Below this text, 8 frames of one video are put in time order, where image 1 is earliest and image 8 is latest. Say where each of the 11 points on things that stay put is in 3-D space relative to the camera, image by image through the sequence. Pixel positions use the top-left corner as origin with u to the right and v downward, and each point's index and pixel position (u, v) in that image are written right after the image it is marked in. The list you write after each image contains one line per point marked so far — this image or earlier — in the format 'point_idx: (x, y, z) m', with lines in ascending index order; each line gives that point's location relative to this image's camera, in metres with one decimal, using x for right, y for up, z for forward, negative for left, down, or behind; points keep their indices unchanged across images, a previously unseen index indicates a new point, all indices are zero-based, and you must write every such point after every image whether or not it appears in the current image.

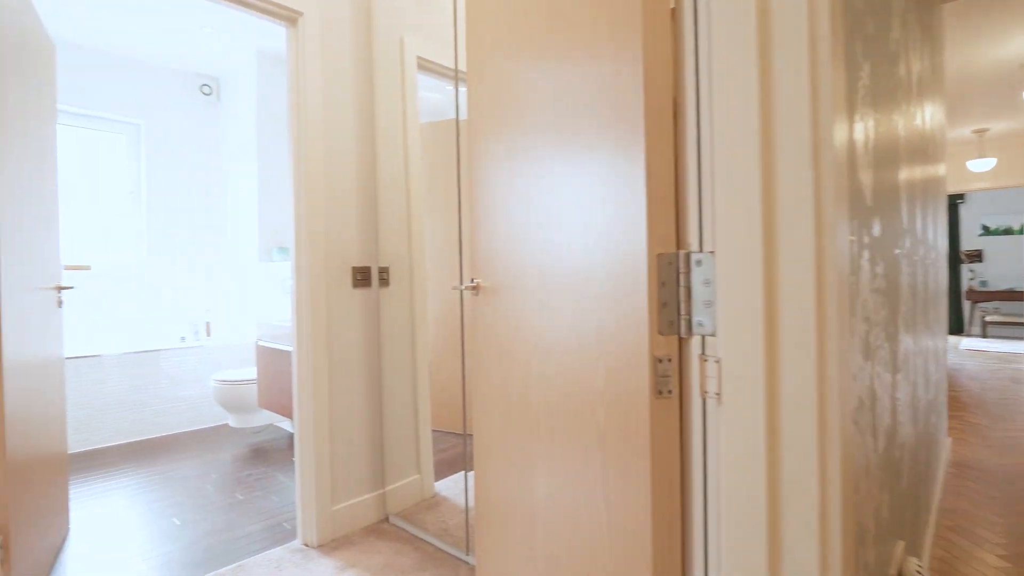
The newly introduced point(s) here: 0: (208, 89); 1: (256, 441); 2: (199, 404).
0: (-2.4, +1.6, +4.0) m
1: (-1.5, -0.9, +3.0) m
2: (-2.1, -0.8, +3.3) m
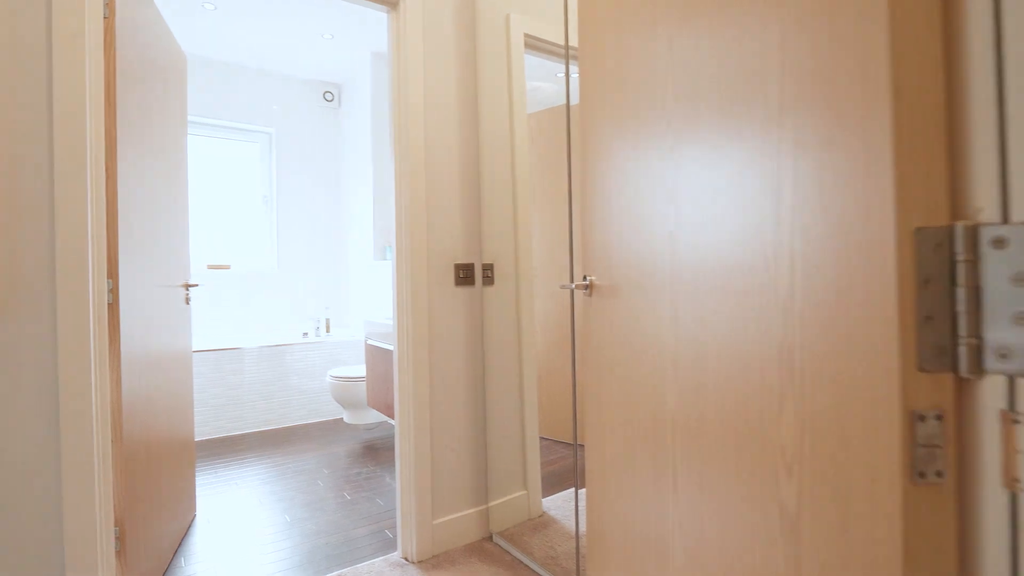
0: (-1.5, +1.6, +4.2) m
1: (-0.9, -0.9, +3.0) m
2: (-1.3, -0.8, +3.4) m
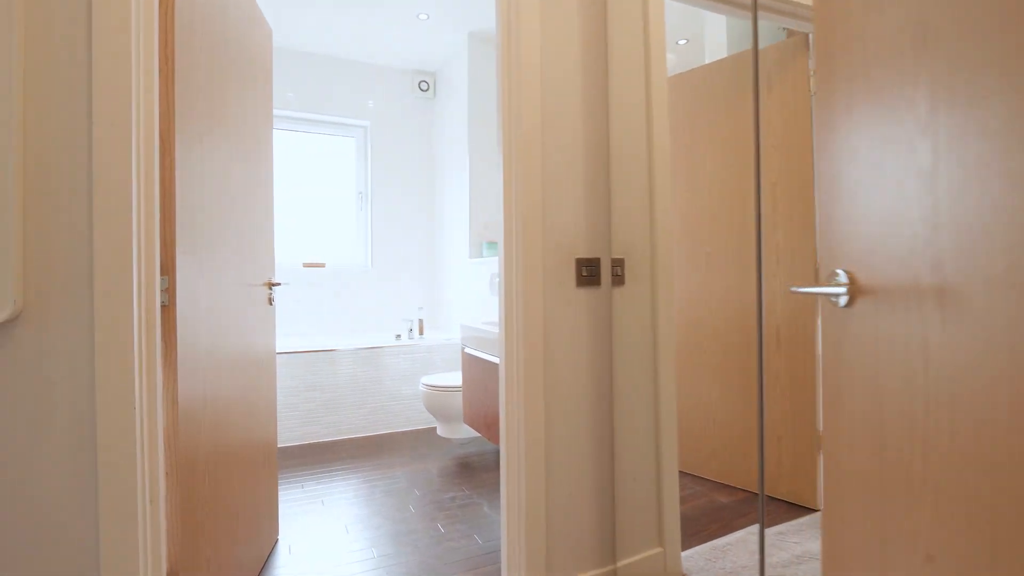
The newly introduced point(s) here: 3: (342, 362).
0: (-0.7, +1.6, +4.0) m
1: (-0.3, -0.9, +2.7) m
2: (-0.7, -0.8, +3.2) m
3: (-1.0, -0.5, +3.0) m
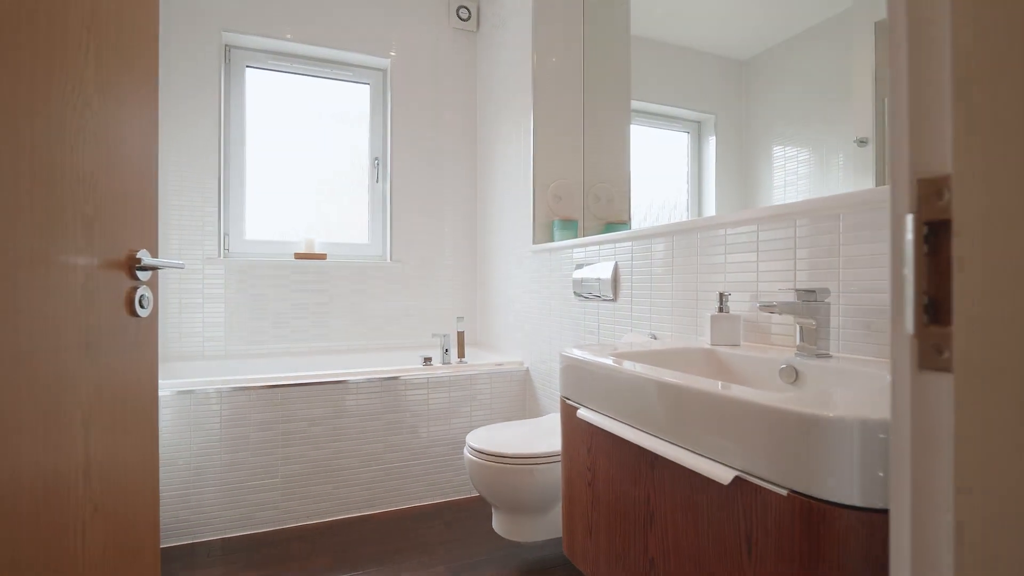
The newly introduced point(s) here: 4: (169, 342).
0: (-0.3, +1.6, +2.9) m
1: (+0.1, -0.9, +1.6) m
2: (-0.3, -0.8, +2.2) m
3: (-0.6, -0.4, +2.0) m
4: (-1.6, -0.3, +2.4) m
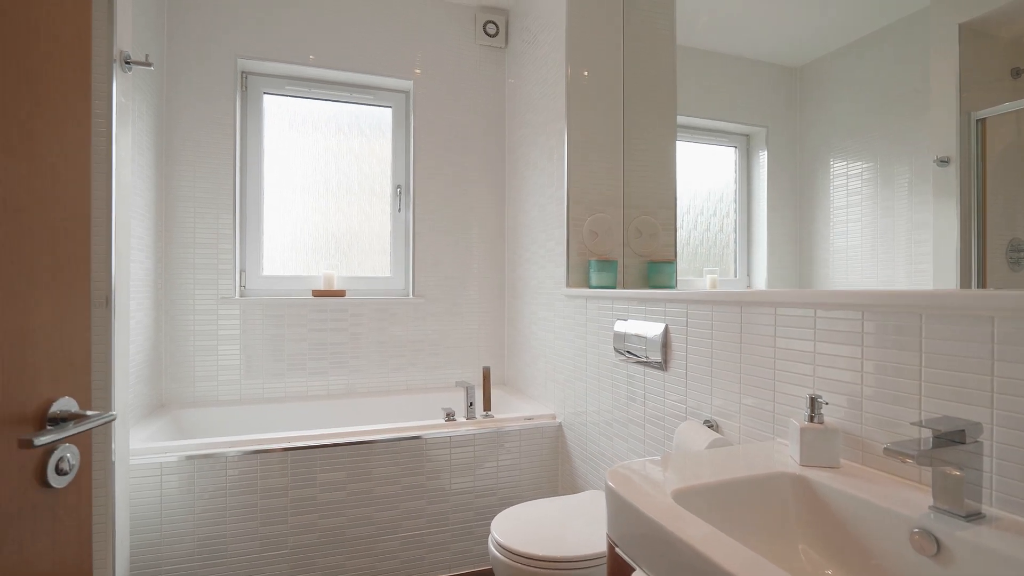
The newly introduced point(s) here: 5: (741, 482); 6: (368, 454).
0: (-0.1, +1.4, +2.7) m
1: (+0.2, -1.1, +1.4) m
2: (-0.2, -0.9, +2.0) m
3: (-0.5, -0.6, +1.8) m
4: (-1.5, -0.4, +2.3) m
5: (+0.4, -0.3, +0.8) m
6: (-0.5, -0.6, +1.8) m
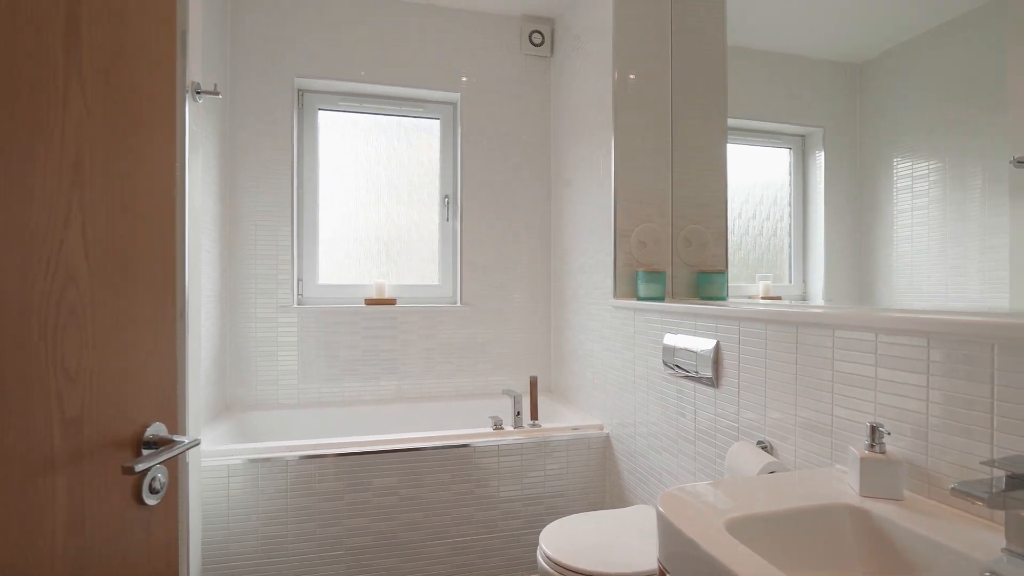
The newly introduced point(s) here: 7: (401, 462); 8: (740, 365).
0: (+0.2, +1.4, +2.7) m
1: (+0.3, -1.1, +1.4) m
2: (0.0, -1.0, +2.0) m
3: (-0.4, -0.7, +1.9) m
4: (-1.3, -0.5, +2.4) m
5: (+0.5, -0.4, +0.8) m
6: (-0.4, -0.7, +1.9) m
7: (-0.4, -0.7, +1.9) m
8: (+0.6, -0.2, +1.3) m
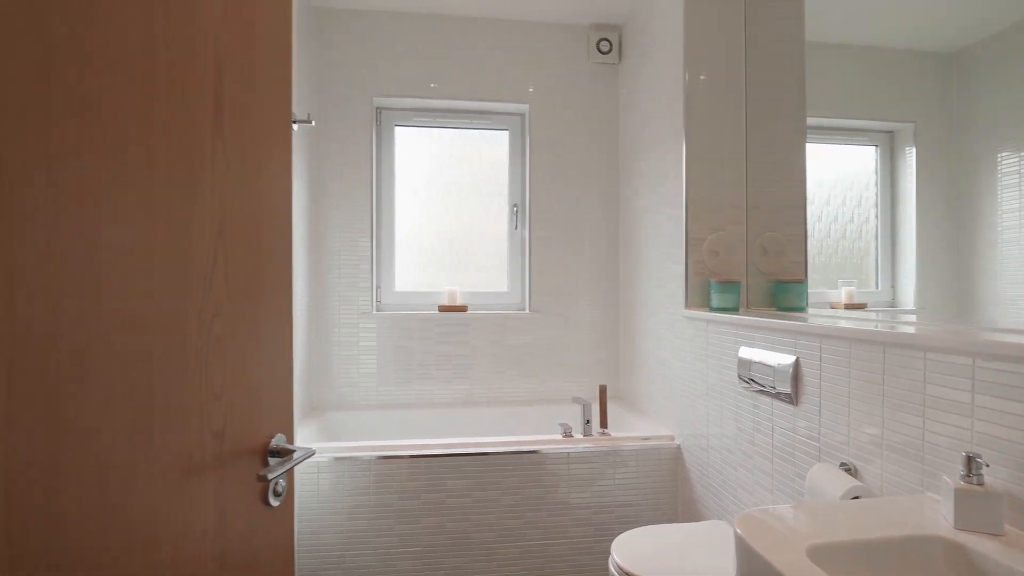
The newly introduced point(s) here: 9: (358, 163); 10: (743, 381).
0: (+0.5, +1.3, +2.7) m
1: (+0.5, -1.2, +1.4) m
2: (+0.3, -1.0, +2.0) m
3: (-0.1, -0.7, +2.0) m
4: (-0.9, -0.5, +2.6) m
5: (+0.6, -0.4, +0.8) m
6: (-0.1, -0.7, +2.0) m
7: (-0.2, -0.7, +2.0) m
8: (+0.8, -0.2, +1.3) m
9: (-0.8, +0.6, +2.6) m
10: (+0.7, -0.3, +1.6) m
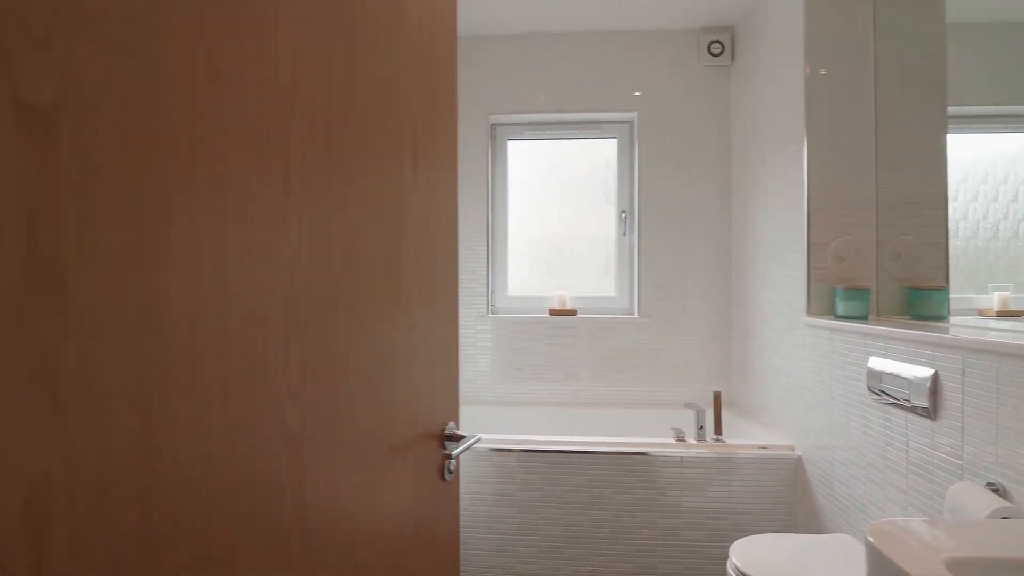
0: (+1.1, +1.3, +2.7) m
1: (+0.9, -1.2, +1.4) m
2: (+0.8, -1.1, +2.0) m
3: (+0.4, -0.7, +2.1) m
4: (-0.3, -0.6, +2.8) m
5: (+0.8, -0.4, +0.8) m
6: (+0.4, -0.7, +2.1) m
7: (+0.3, -0.7, +2.1) m
8: (+1.1, -0.3, +1.2) m
9: (-0.2, +0.6, +2.8) m
10: (+1.1, -0.3, +1.5) m
